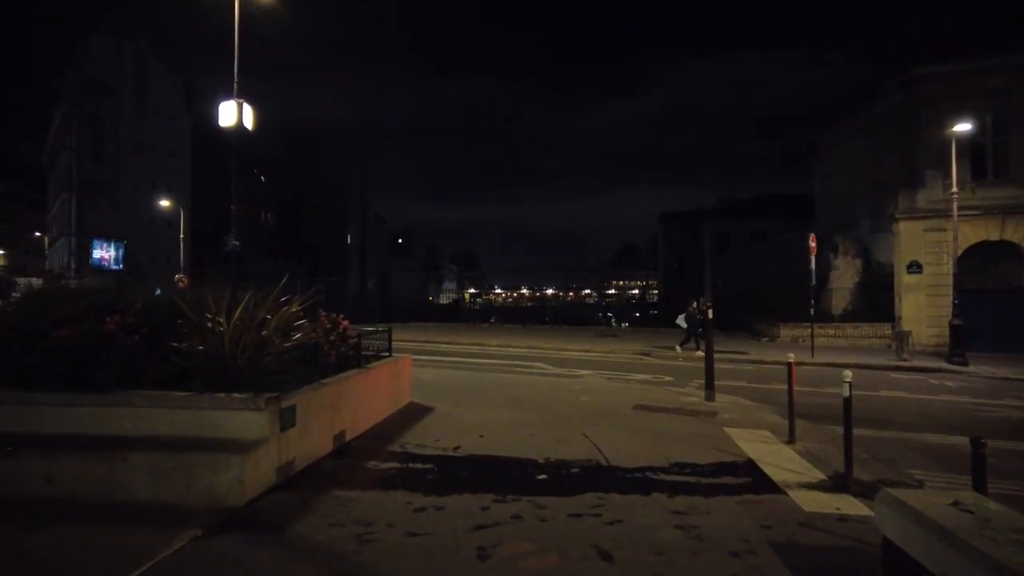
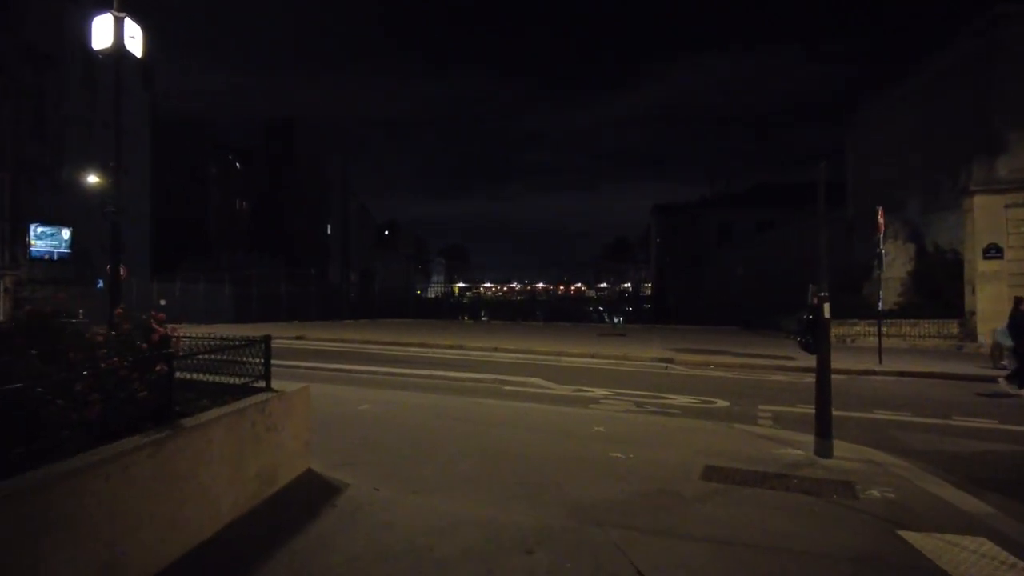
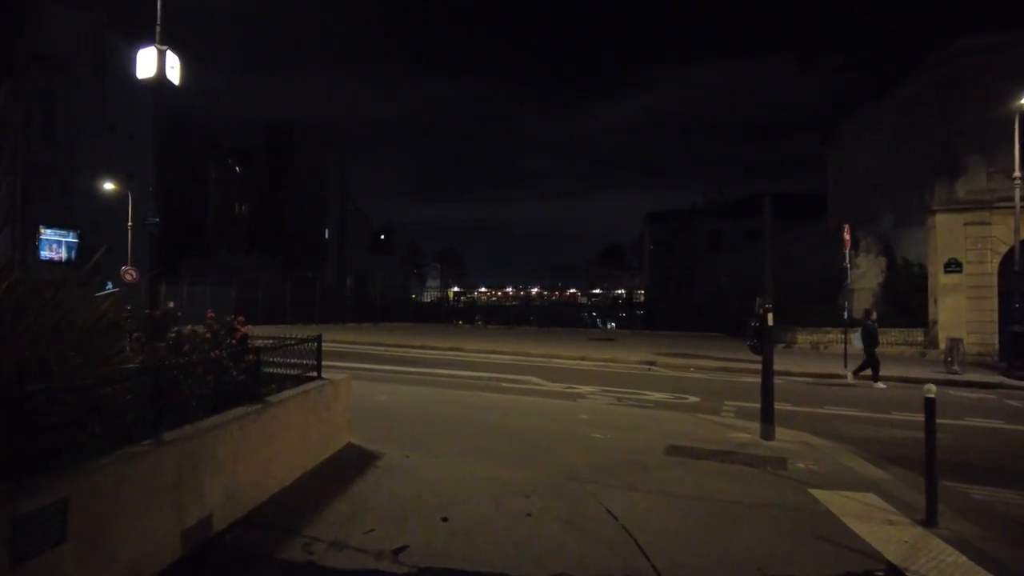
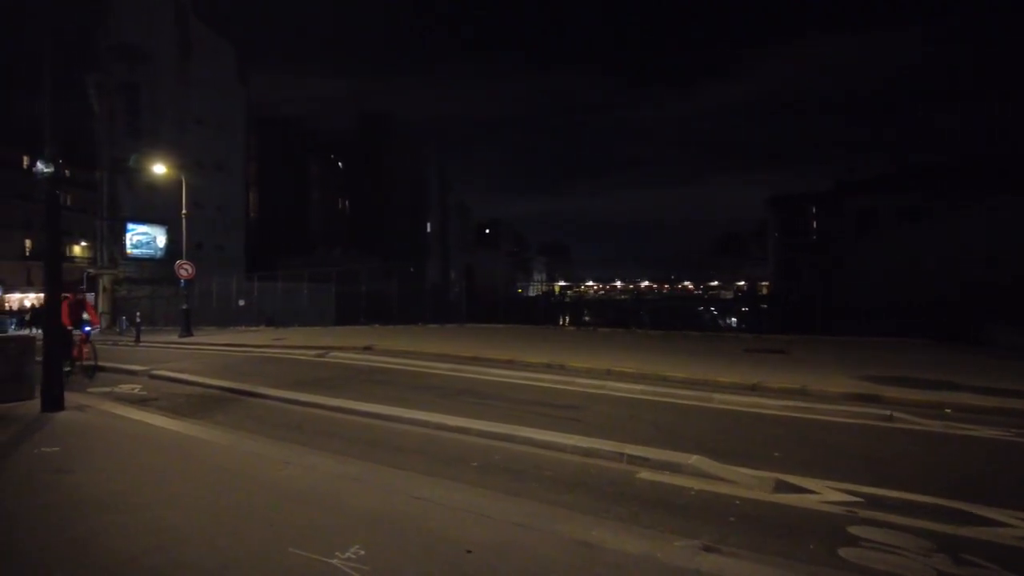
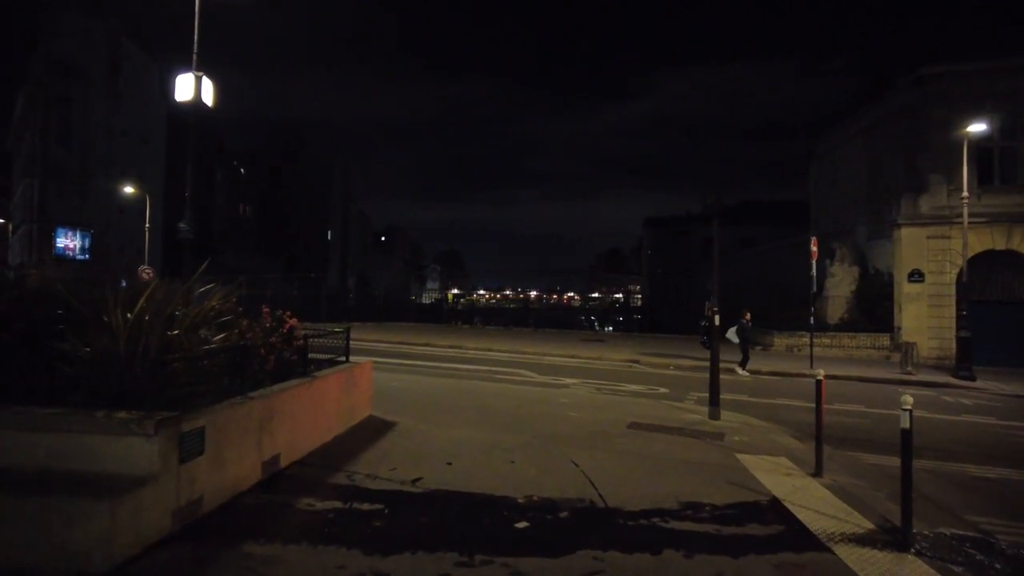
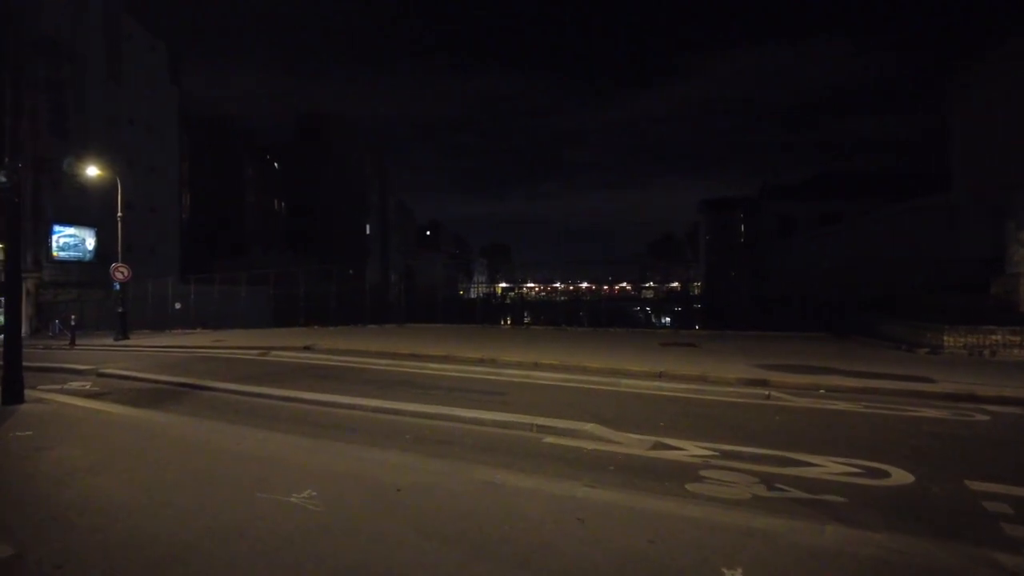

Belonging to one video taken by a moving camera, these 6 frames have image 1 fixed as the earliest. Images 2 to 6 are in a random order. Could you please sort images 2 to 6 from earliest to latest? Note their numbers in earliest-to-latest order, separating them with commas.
5, 3, 2, 6, 4
